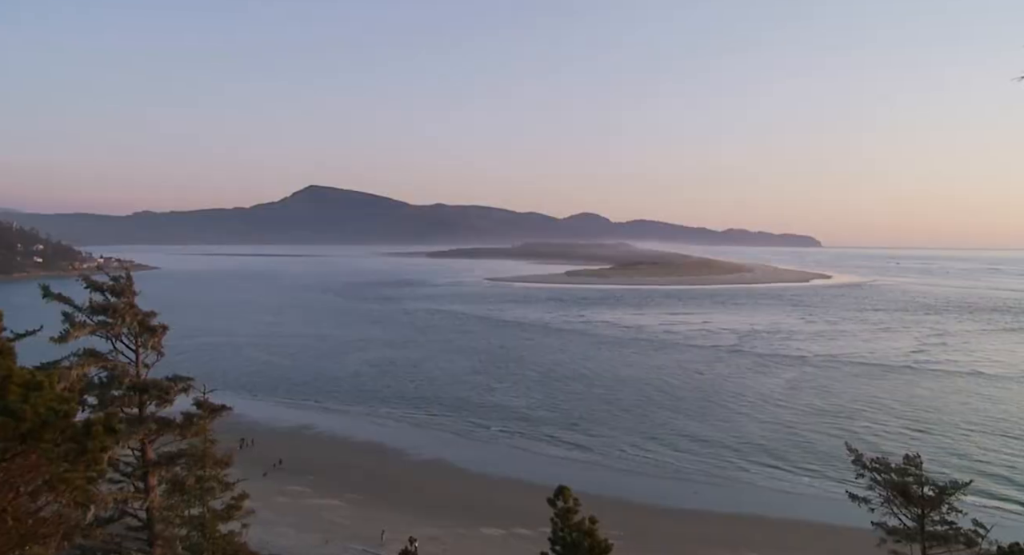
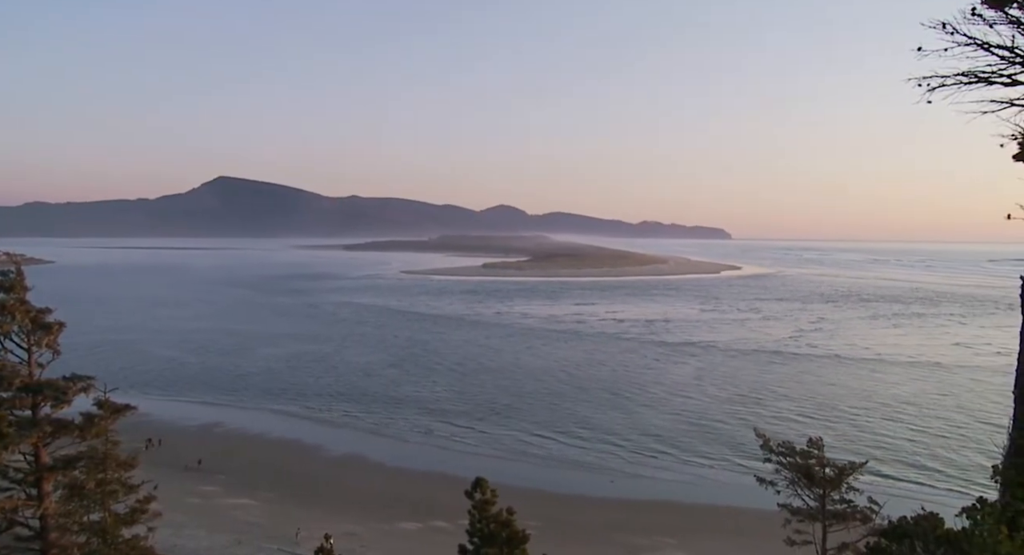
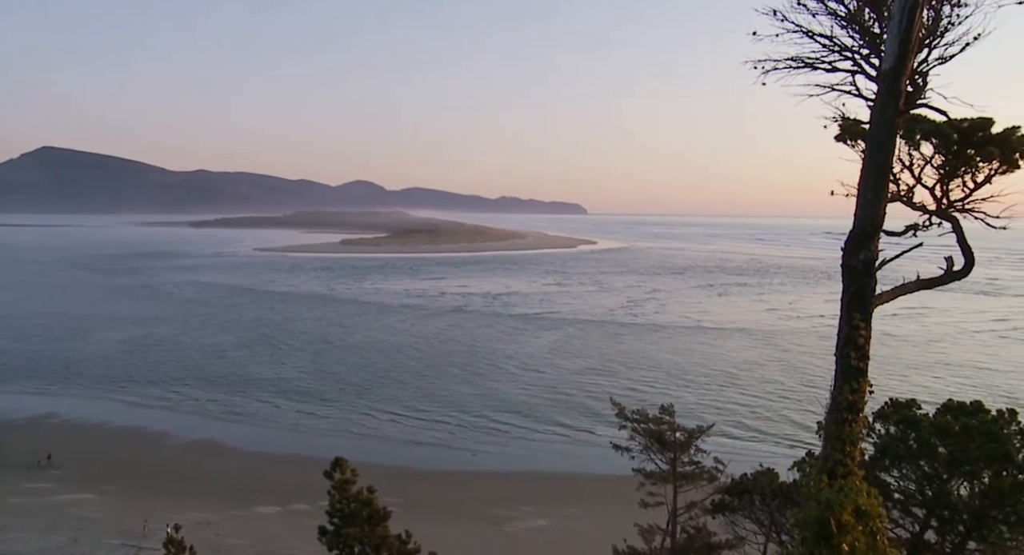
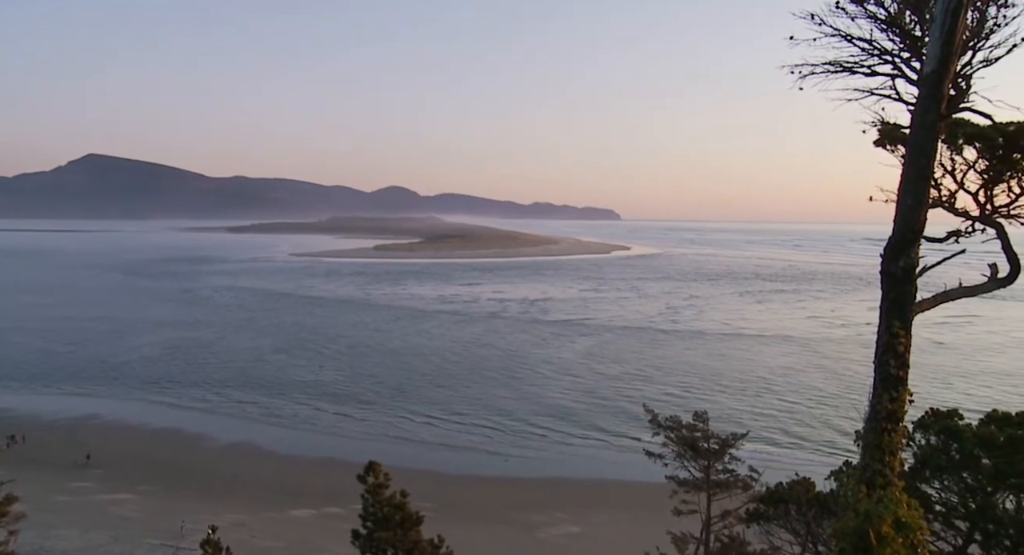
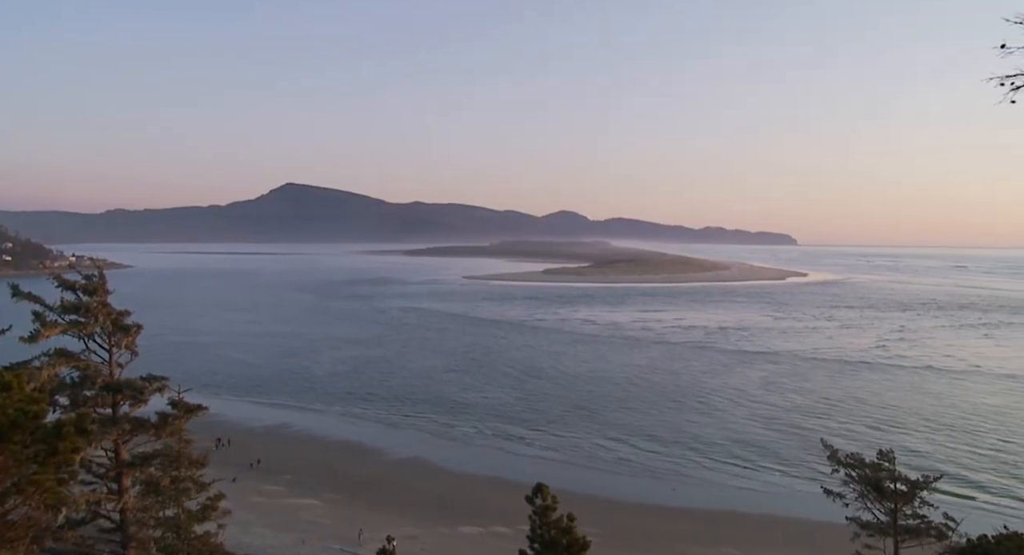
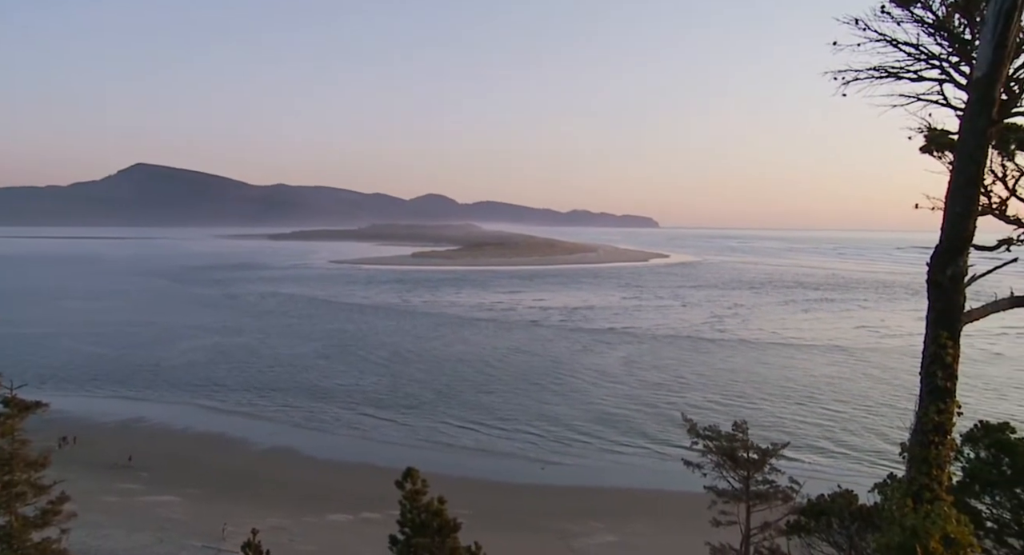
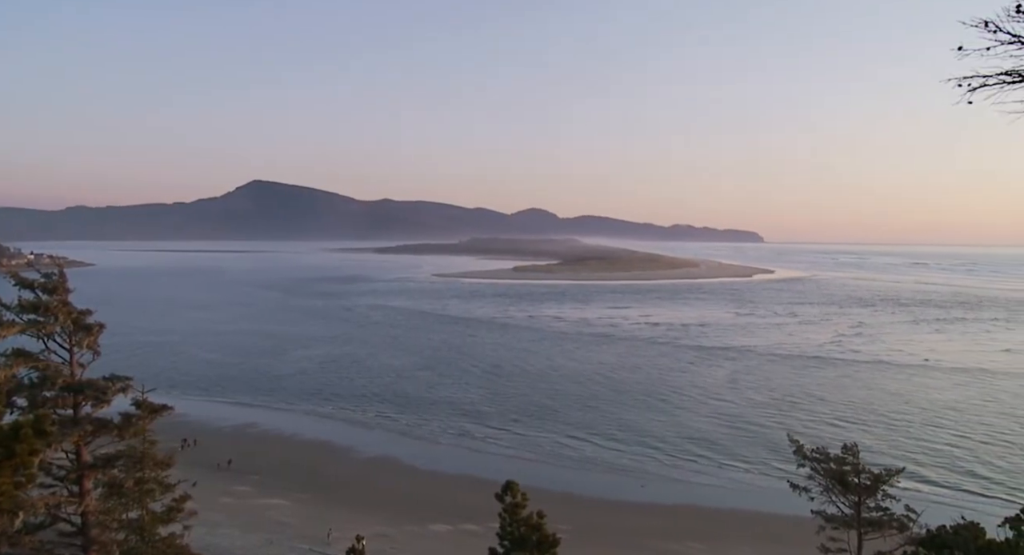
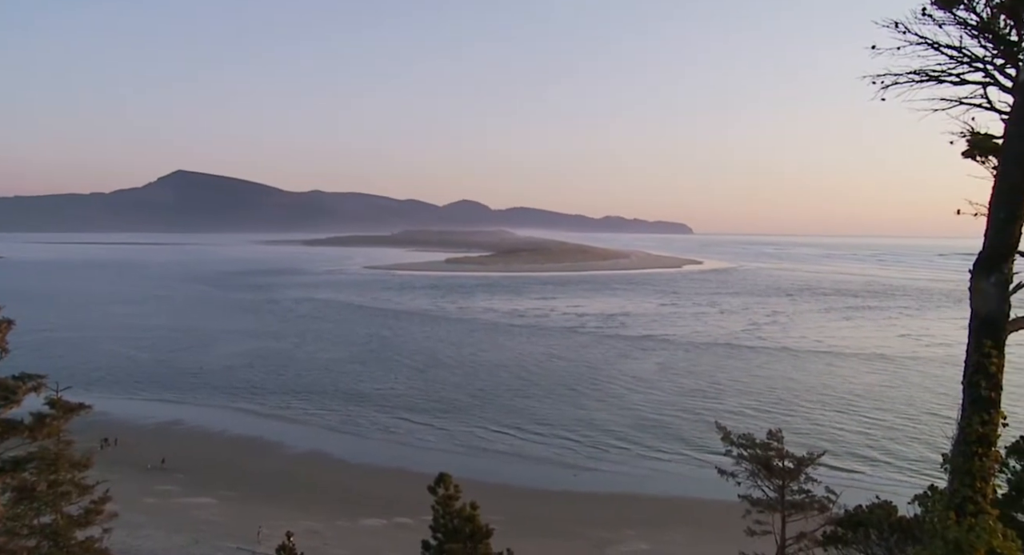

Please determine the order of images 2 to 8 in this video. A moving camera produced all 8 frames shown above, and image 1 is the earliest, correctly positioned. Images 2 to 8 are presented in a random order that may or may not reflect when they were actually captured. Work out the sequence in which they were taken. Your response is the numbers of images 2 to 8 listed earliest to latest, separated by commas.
5, 7, 2, 8, 6, 4, 3
